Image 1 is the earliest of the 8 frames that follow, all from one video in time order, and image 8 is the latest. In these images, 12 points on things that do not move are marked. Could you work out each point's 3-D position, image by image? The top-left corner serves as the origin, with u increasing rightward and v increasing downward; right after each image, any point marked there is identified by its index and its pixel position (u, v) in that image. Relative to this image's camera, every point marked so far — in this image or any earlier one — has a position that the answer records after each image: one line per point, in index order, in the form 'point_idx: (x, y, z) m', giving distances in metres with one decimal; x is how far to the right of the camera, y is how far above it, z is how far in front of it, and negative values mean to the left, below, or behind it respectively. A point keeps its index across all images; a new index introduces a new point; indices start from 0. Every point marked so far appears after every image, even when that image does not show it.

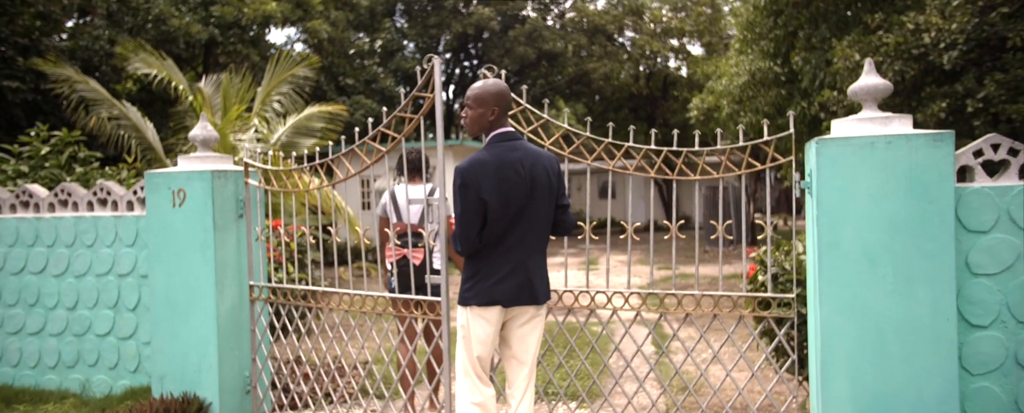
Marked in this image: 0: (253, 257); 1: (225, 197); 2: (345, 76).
0: (-1.5, -0.3, +4.1) m
1: (-1.6, +0.1, +3.9) m
2: (-3.8, +2.9, +16.1) m
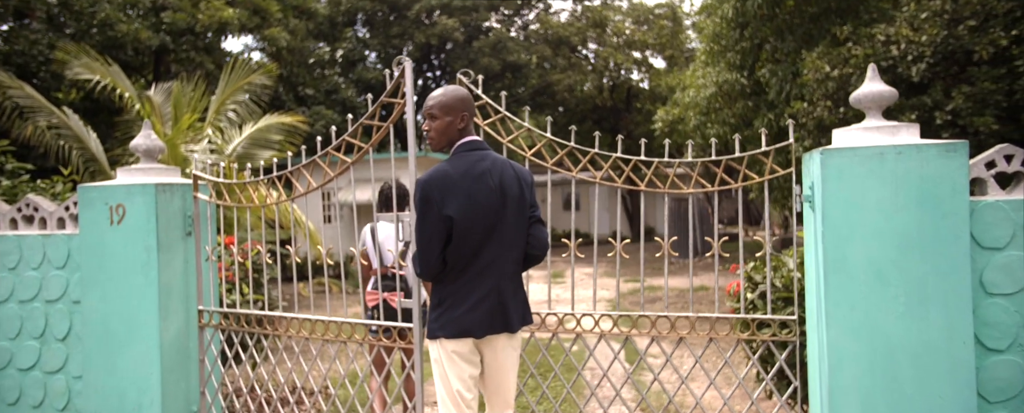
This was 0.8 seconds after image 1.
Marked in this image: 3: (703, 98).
0: (-1.6, -0.4, +3.8) m
1: (-1.7, 0.0, +3.6) m
2: (-4.6, +2.6, +15.7) m
3: (+3.1, +1.8, +11.5) m
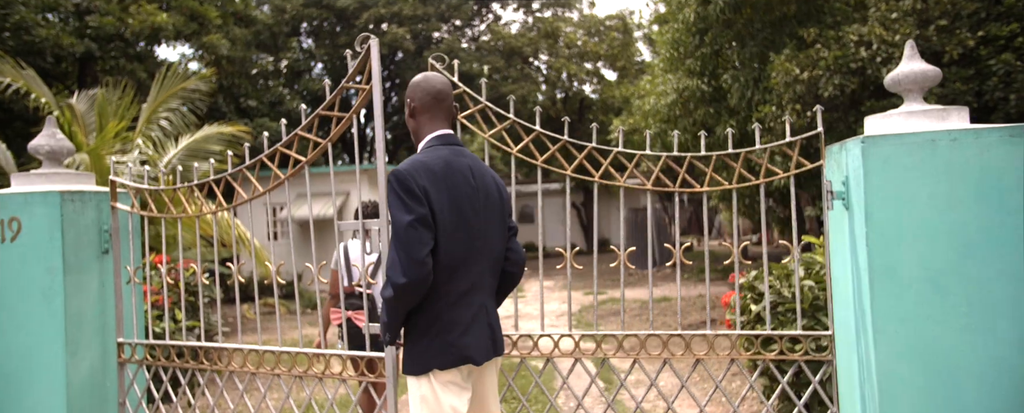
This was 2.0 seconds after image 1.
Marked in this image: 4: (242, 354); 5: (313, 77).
0: (-1.7, -0.4, +3.2) m
1: (-1.8, -0.1, +3.0) m
2: (-5.5, +2.3, +14.9) m
3: (+2.4, +1.6, +11.3) m
4: (-1.1, -0.6, +3.0) m
5: (-4.6, +3.0, +16.7) m
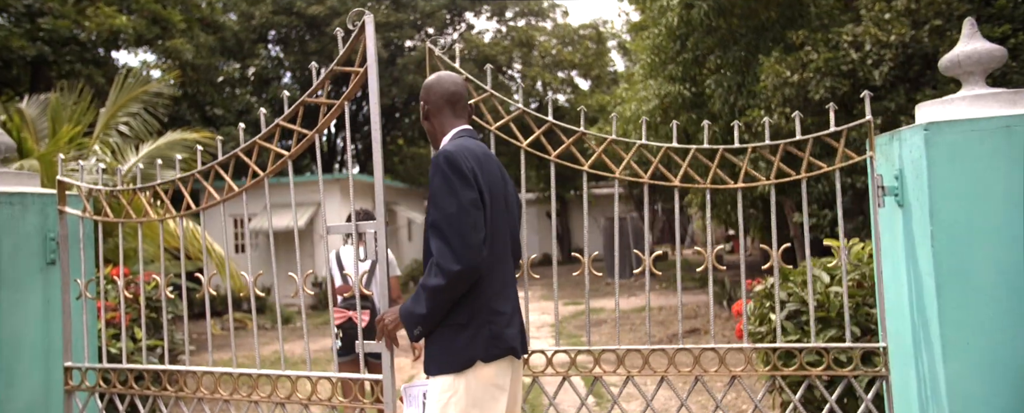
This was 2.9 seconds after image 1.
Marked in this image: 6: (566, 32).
0: (-1.7, -0.5, +2.8) m
1: (-1.8, -0.1, +2.6) m
2: (-6.0, +2.0, +14.4) m
3: (+2.0, +1.5, +11.1) m
4: (-1.1, -0.6, +2.6) m
5: (-5.2, +2.7, +16.2) m
6: (+1.4, +4.5, +18.3) m
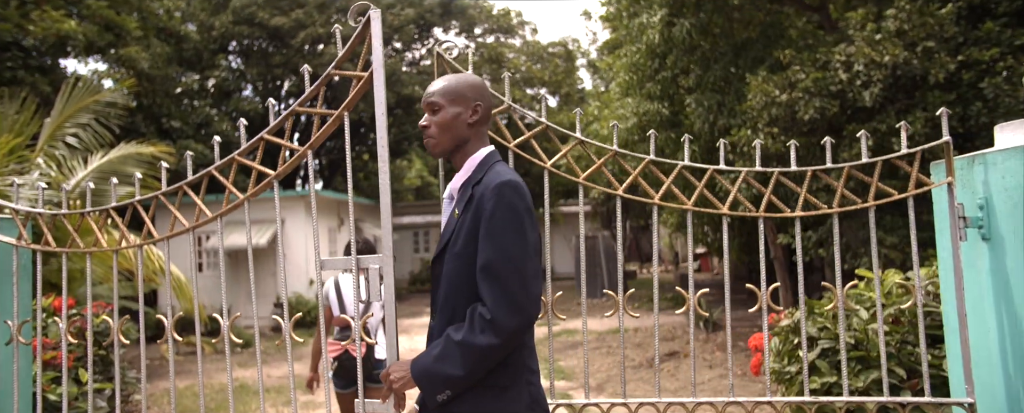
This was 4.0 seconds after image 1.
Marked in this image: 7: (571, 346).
0: (-1.6, -0.5, +2.3) m
1: (-1.7, -0.2, +2.1) m
2: (-6.6, +1.7, +13.8) m
3: (+1.7, +1.2, +10.9) m
4: (-1.0, -0.7, +2.2) m
5: (-5.9, +2.3, +15.6) m
6: (+0.6, +4.0, +18.1) m
7: (+0.9, -2.1, +10.4) m
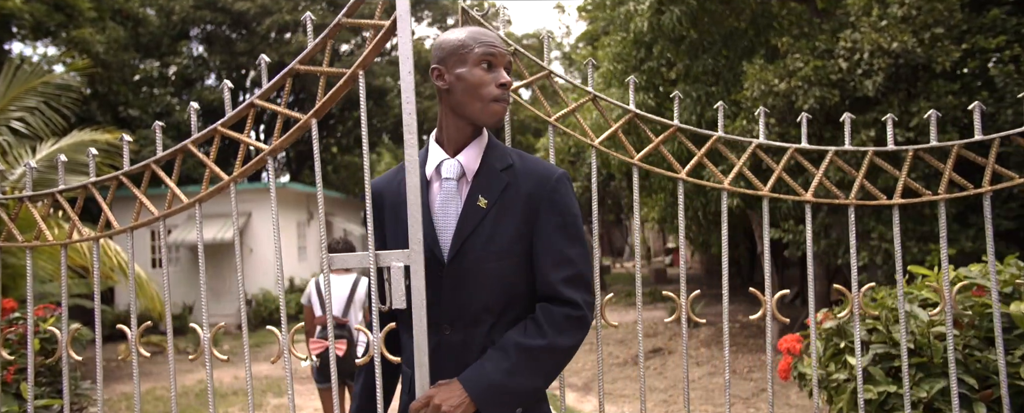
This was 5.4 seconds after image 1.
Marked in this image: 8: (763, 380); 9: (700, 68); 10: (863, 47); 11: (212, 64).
0: (-1.5, -0.5, +1.9) m
1: (-1.6, -0.1, +1.7) m
2: (-7.0, +1.8, +13.0) m
3: (+1.4, +1.2, +10.6) m
4: (-0.9, -0.7, +1.8) m
5: (-6.4, +2.5, +15.0) m
6: (0.0, +4.1, +17.7) m
7: (+0.6, -2.0, +10.1) m
8: (+2.8, -1.9, +7.9) m
9: (+2.4, +1.7, +8.9) m
10: (+3.1, +1.4, +6.4) m
11: (-6.3, +3.0, +15.0) m
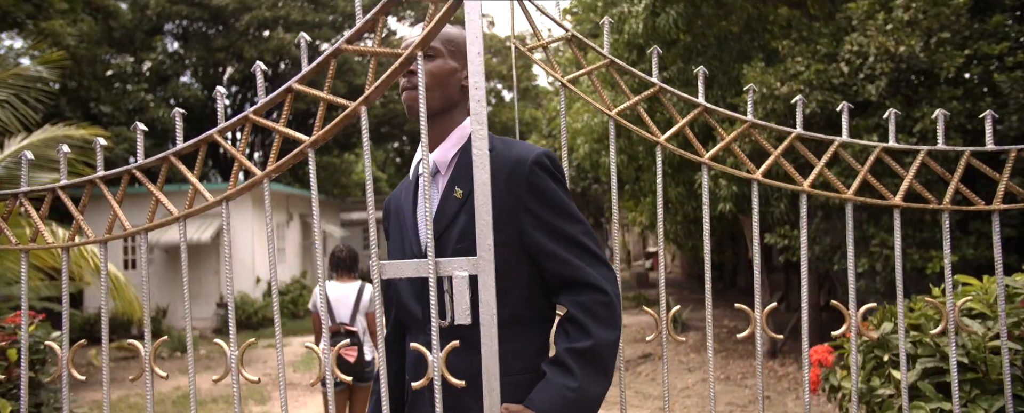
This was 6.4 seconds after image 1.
0: (-1.4, -0.5, +1.6) m
1: (-1.4, -0.1, +1.4) m
2: (-7.2, +1.8, +12.6) m
3: (+1.2, +1.2, +10.4) m
4: (-0.8, -0.7, +1.6) m
5: (-6.7, +2.5, +14.5) m
6: (-0.4, +4.1, +17.6) m
7: (+0.4, -2.0, +9.9) m
8: (+2.7, -2.0, +7.8) m
9: (+2.3, +1.7, +8.8) m
10: (+3.1, +1.4, +6.3) m
11: (-6.6, +3.0, +14.6) m
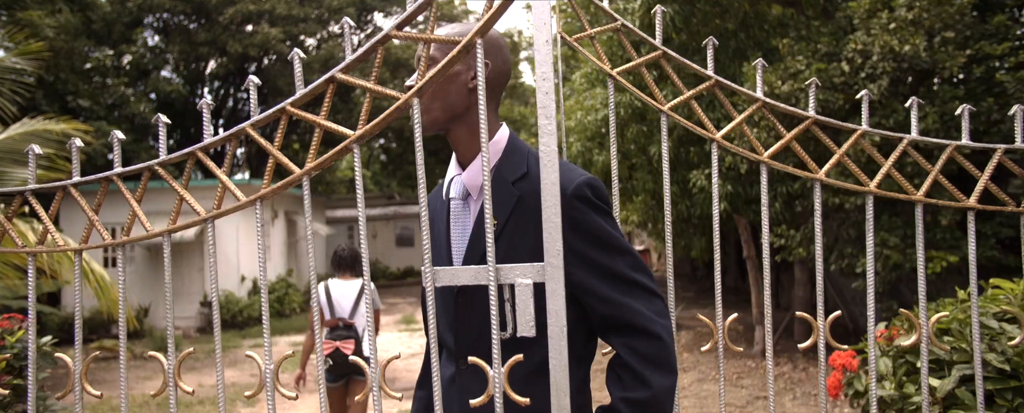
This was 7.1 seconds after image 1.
0: (-1.3, -0.5, +1.5) m
1: (-1.3, -0.1, +1.3) m
2: (-7.4, +1.9, +12.3) m
3: (+1.1, +1.2, +10.3) m
4: (-0.7, -0.7, +1.4) m
5: (-6.9, +2.6, +14.2) m
6: (-0.7, +4.1, +17.4) m
7: (+0.3, -2.0, +9.8) m
8: (+2.6, -2.0, +7.8) m
9: (+2.2, +1.7, +8.8) m
10: (+3.1, +1.4, +6.3) m
11: (-6.8, +3.1, +14.3) m
